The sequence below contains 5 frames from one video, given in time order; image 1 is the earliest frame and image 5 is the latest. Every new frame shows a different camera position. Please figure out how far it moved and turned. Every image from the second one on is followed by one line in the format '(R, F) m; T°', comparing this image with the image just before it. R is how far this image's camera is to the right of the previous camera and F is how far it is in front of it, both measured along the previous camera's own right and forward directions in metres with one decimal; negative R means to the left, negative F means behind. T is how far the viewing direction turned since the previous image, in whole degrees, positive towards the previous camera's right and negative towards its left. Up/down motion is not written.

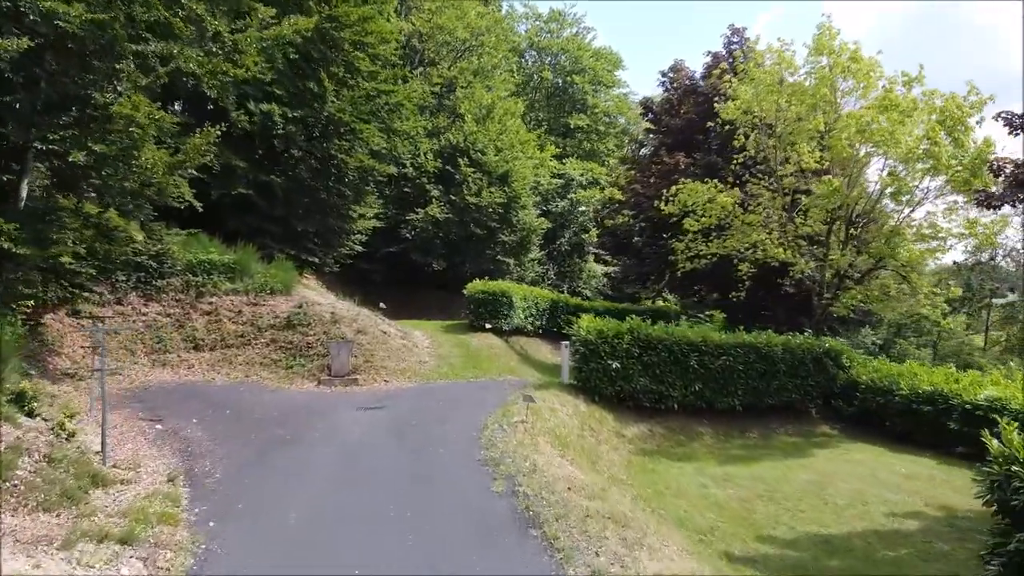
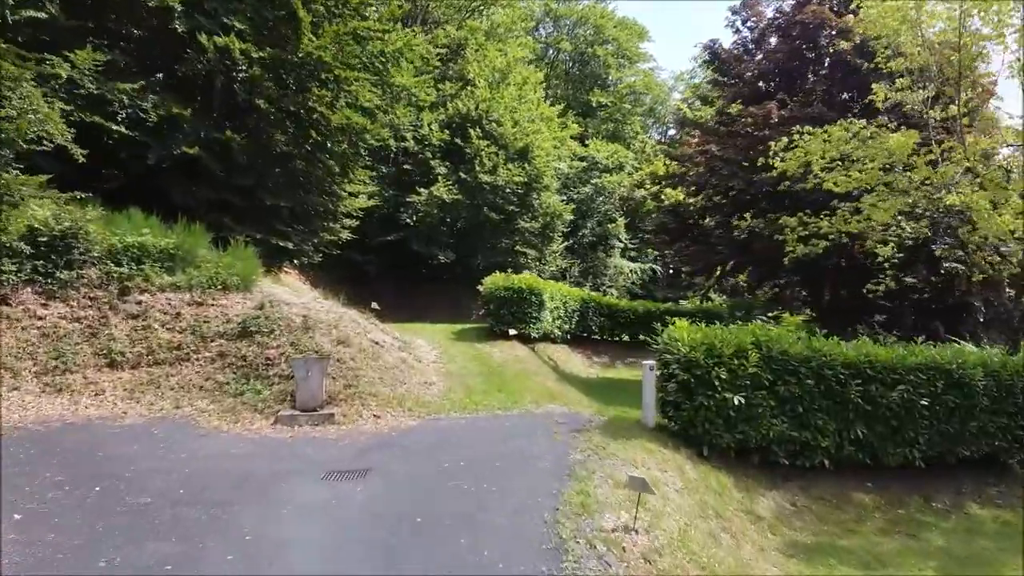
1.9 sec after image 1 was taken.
(-0.5, +3.8) m; 0°
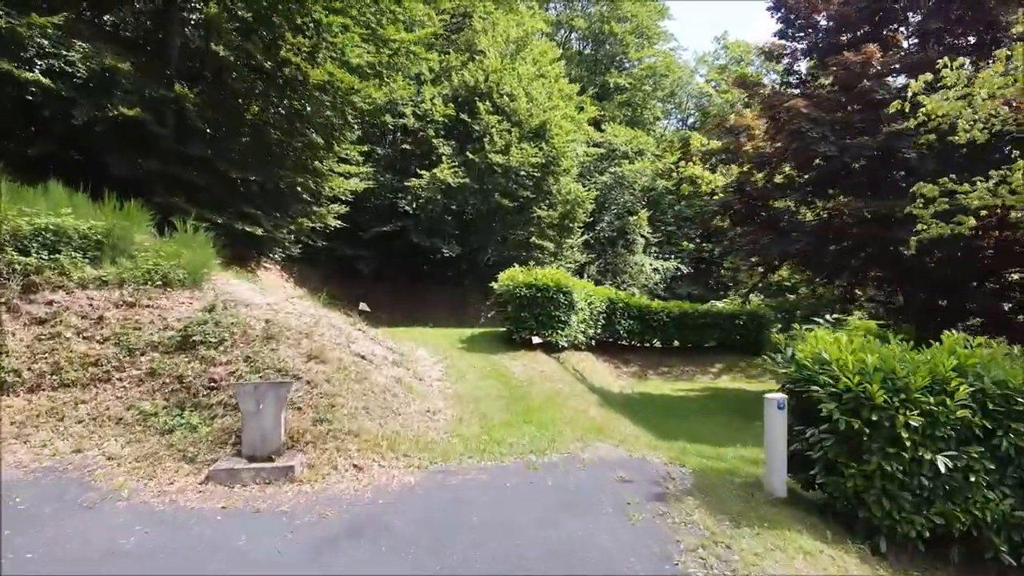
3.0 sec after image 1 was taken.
(-0.3, +2.5) m; 0°
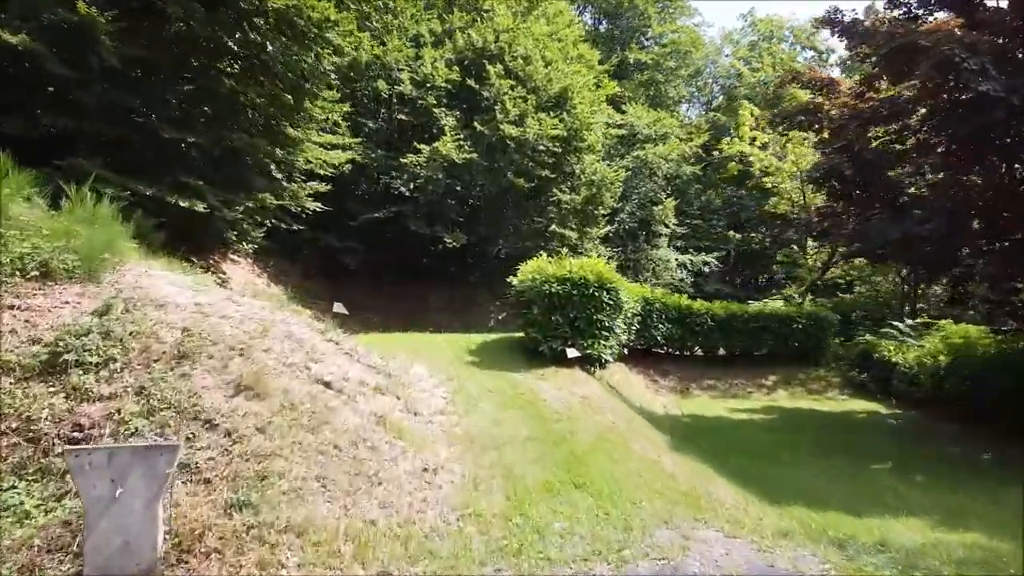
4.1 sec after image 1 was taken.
(-0.3, +2.6) m; 0°
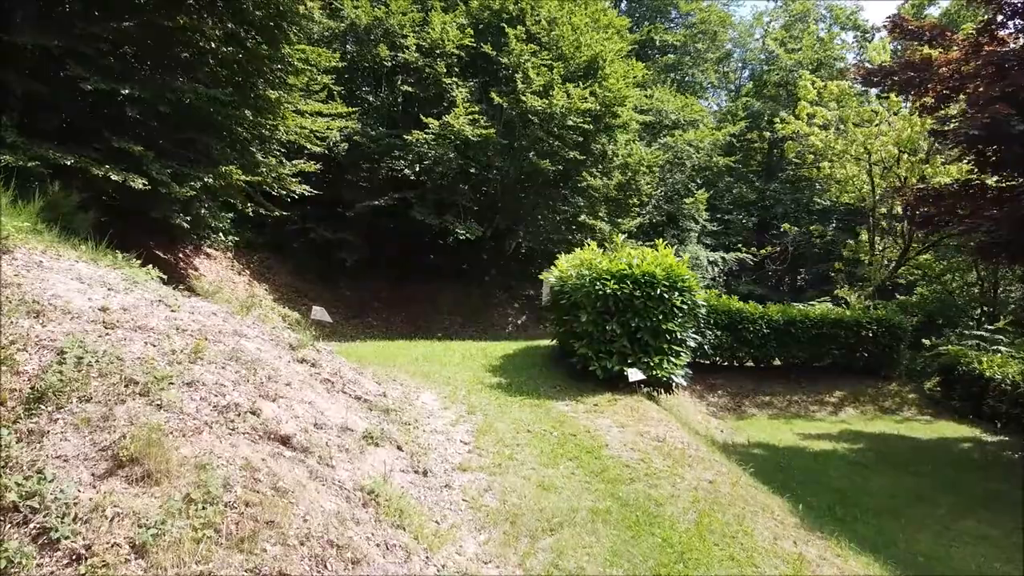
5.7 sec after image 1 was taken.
(-0.3, +1.9) m; 0°
